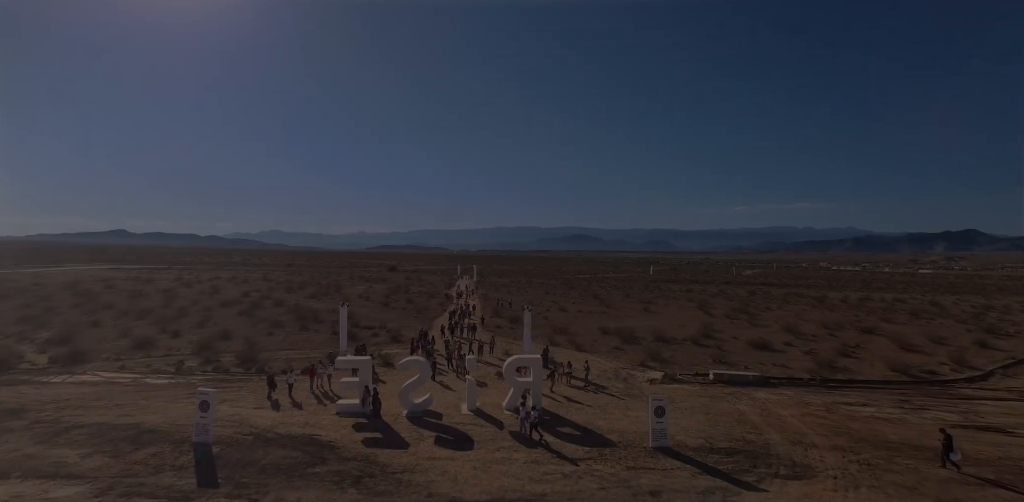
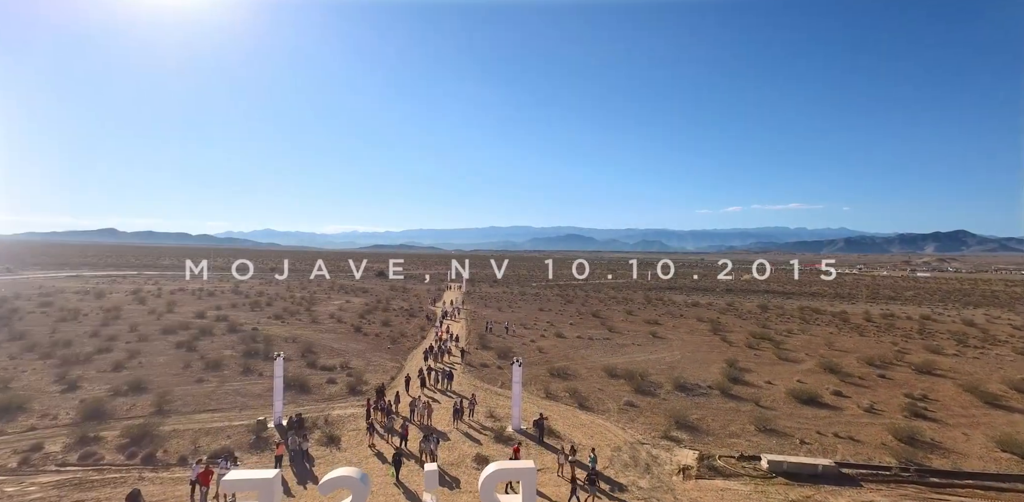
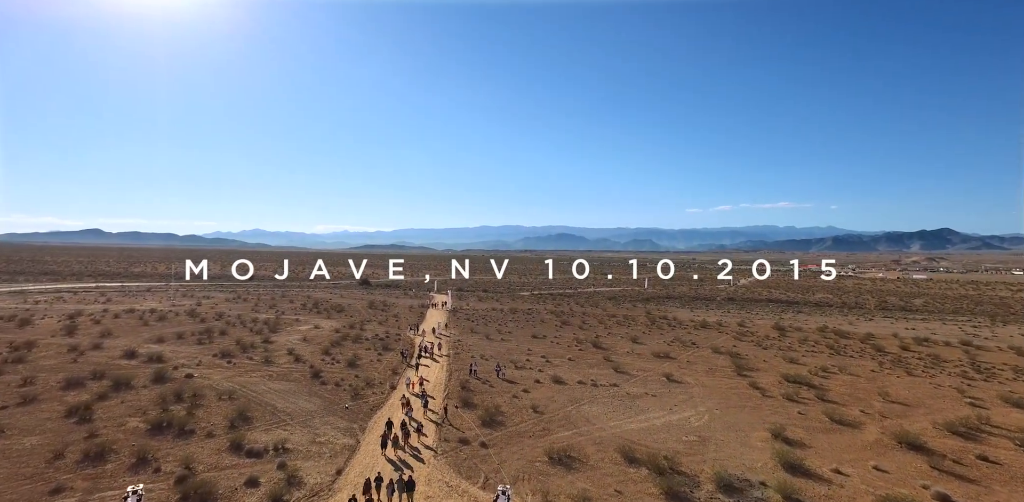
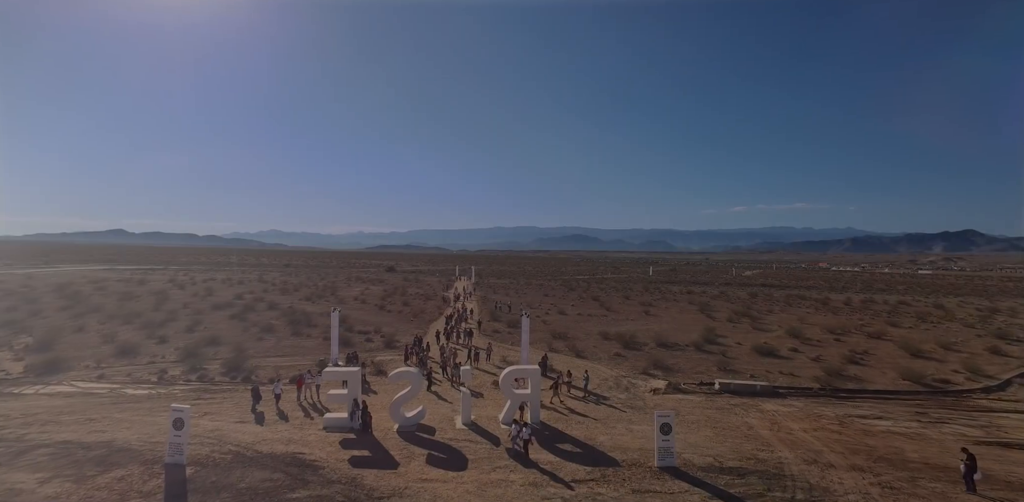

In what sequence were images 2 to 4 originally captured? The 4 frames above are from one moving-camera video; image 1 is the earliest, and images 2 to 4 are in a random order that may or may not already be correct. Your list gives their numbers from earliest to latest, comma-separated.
4, 2, 3
